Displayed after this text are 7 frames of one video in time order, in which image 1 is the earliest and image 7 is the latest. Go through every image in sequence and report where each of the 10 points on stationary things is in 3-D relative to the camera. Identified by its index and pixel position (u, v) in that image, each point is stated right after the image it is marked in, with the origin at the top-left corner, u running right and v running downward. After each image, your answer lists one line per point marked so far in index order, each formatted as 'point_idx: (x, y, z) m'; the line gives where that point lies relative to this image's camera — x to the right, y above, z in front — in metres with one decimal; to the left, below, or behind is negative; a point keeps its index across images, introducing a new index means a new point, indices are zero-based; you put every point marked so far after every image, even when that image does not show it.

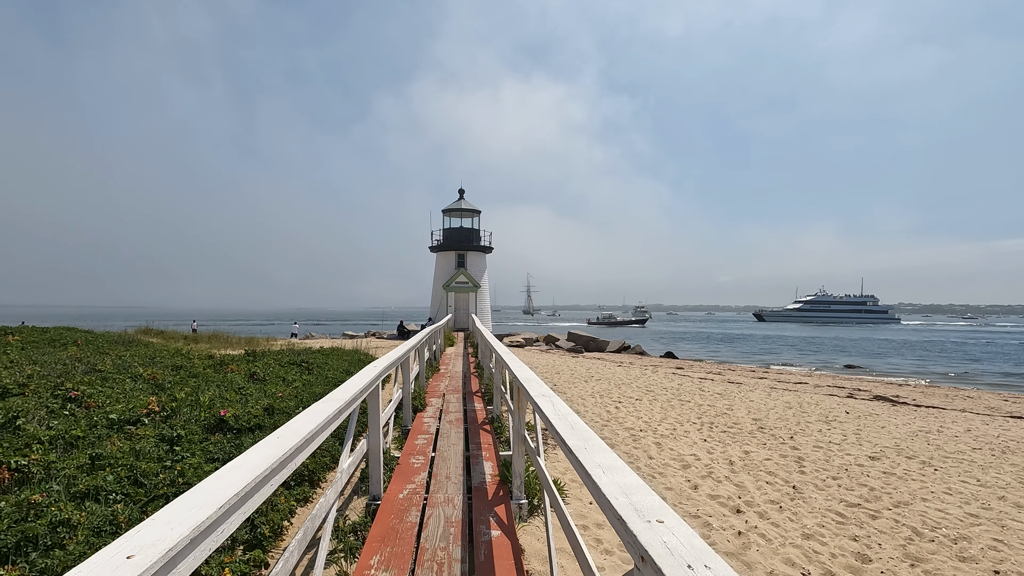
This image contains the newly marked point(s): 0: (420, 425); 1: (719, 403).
0: (-1.1, -1.7, +6.4) m
1: (+3.9, -2.1, +9.9) m
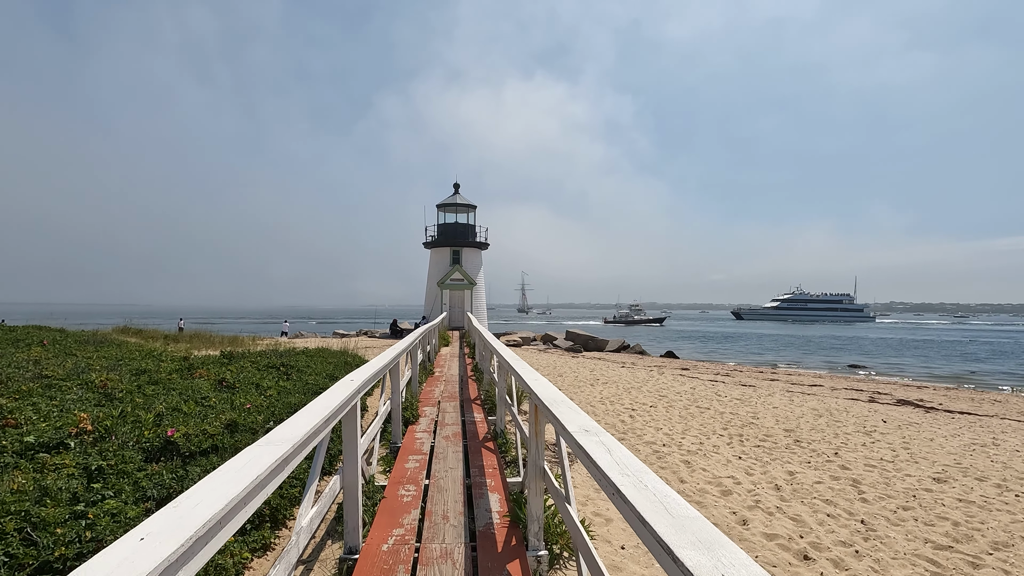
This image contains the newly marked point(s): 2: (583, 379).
0: (-1.0, -1.6, +5.5) m
1: (+3.9, -2.1, +9.0) m
2: (+1.6, -2.1, +12.2) m
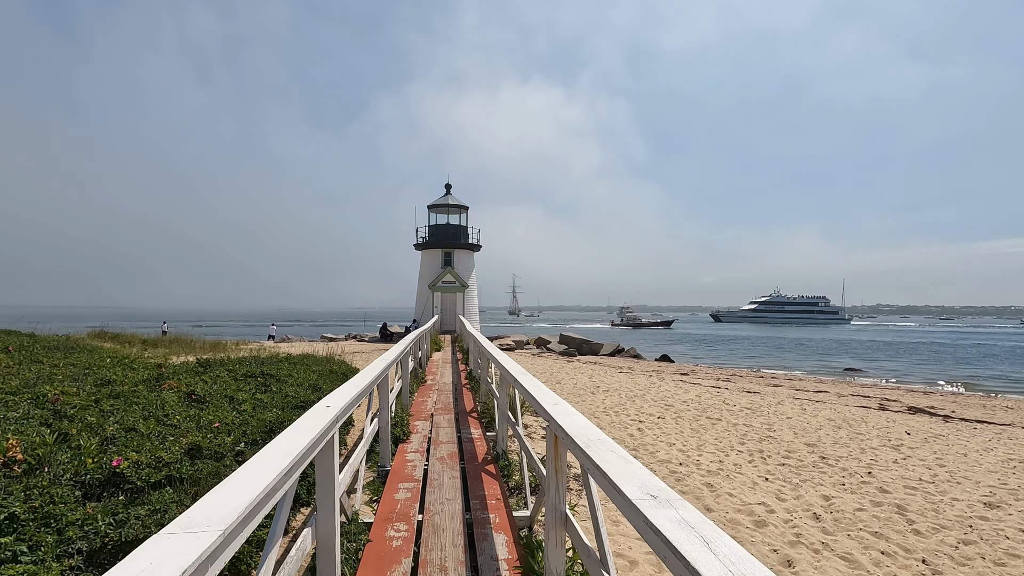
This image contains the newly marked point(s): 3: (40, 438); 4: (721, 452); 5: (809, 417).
0: (-1.0, -1.6, +4.8) m
1: (+3.9, -2.1, +8.5) m
2: (+1.5, -2.2, +11.6) m
3: (-3.6, -1.2, +4.1) m
4: (+2.5, -2.0, +6.4) m
5: (+5.1, -2.2, +9.0) m
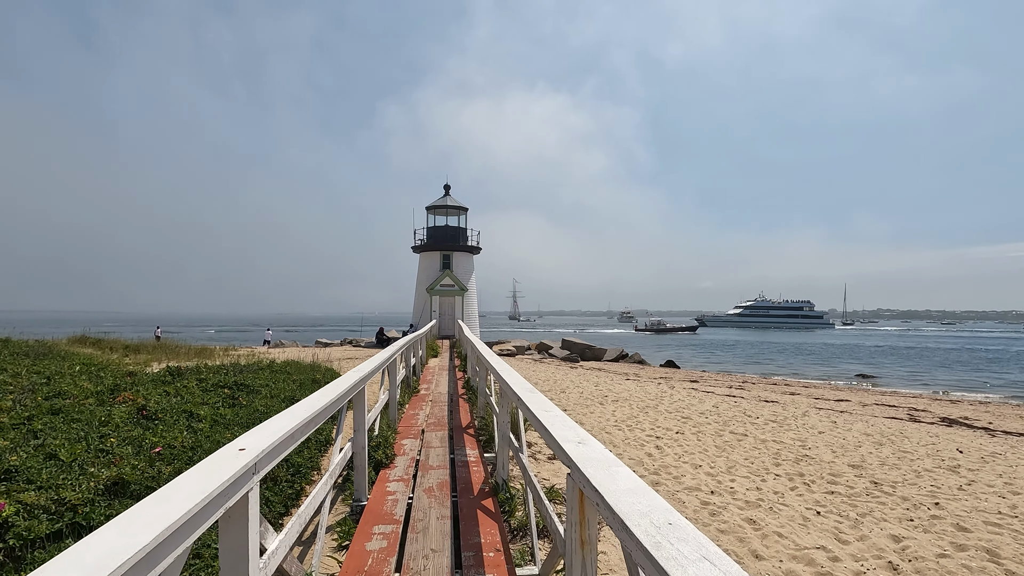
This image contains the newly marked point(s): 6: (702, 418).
0: (-1.0, -1.6, +4.0) m
1: (+3.9, -2.1, +7.6) m
2: (+1.6, -2.2, +10.7) m
3: (-3.6, -1.1, +3.2) m
4: (+2.5, -2.0, +5.5) m
5: (+5.1, -2.2, +8.2) m
6: (+3.2, -2.2, +8.9) m
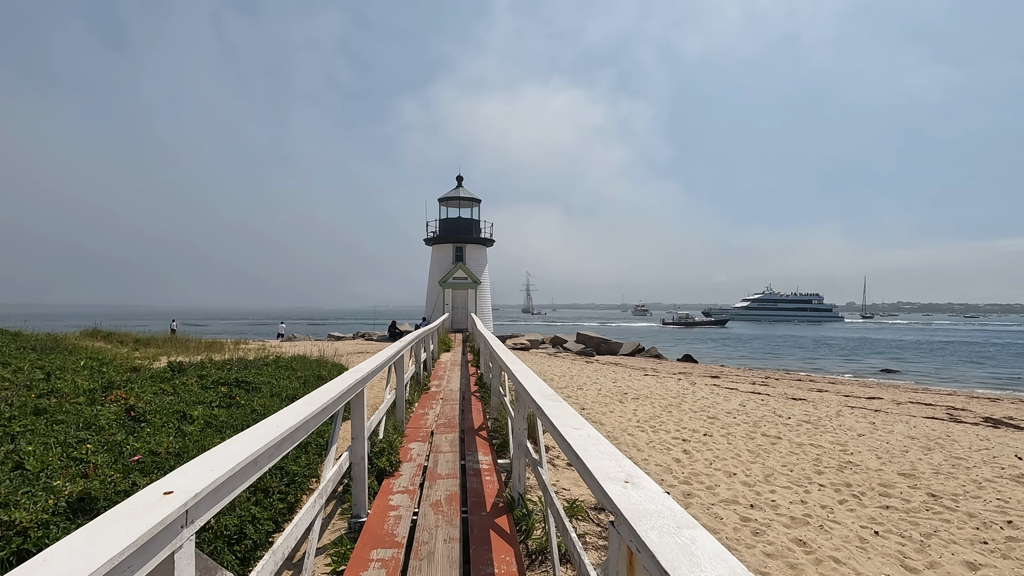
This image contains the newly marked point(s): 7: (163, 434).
0: (-0.9, -1.5, +3.5) m
1: (+4.1, -2.0, +7.0) m
2: (+1.9, -2.1, +10.2) m
3: (-3.5, -1.1, +2.9) m
4: (+2.7, -1.9, +5.0) m
5: (+5.3, -2.1, +7.6) m
6: (+3.4, -2.0, +8.4) m
7: (-3.0, -1.2, +4.6) m
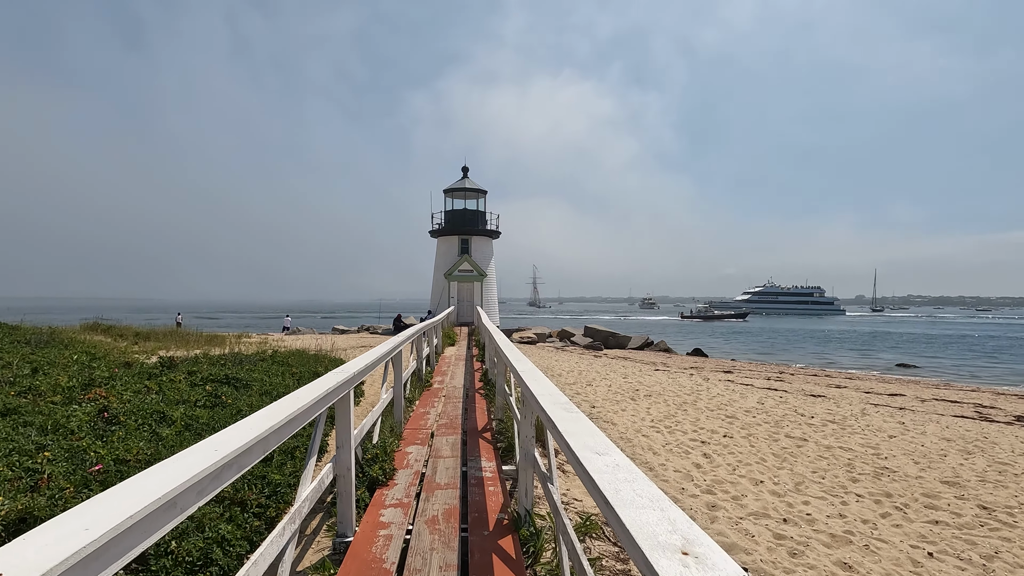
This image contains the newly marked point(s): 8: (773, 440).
0: (-0.8, -1.5, +3.1) m
1: (+4.2, -1.9, +6.6) m
2: (+2.0, -1.9, +9.8) m
3: (-3.5, -1.0, +2.5) m
4: (+2.7, -1.8, +4.6) m
5: (+5.4, -2.0, +7.1) m
6: (+3.5, -1.9, +7.9) m
7: (-2.9, -1.2, +4.2) m
8: (+3.2, -1.8, +6.4) m
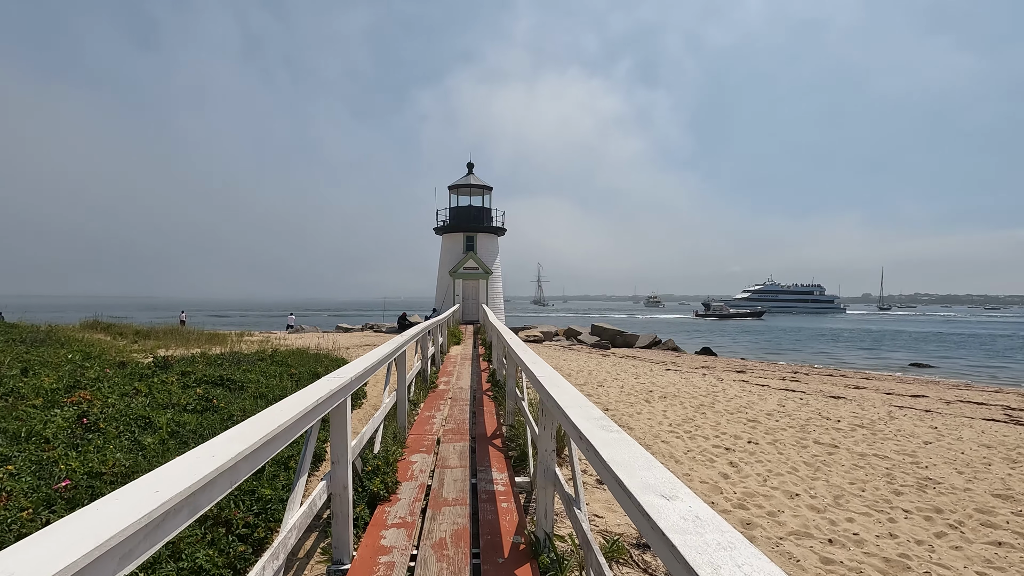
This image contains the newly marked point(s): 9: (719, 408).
0: (-0.7, -1.4, +2.7) m
1: (+4.3, -1.8, +6.1) m
2: (+2.1, -1.8, +9.4) m
3: (-3.4, -1.0, +2.1) m
4: (+2.9, -1.8, +4.2) m
5: (+5.5, -1.9, +6.6) m
6: (+3.6, -1.9, +7.5) m
7: (-2.8, -1.1, +3.8) m
8: (+3.3, -1.8, +6.0) m
9: (+3.2, -1.9, +8.3) m
